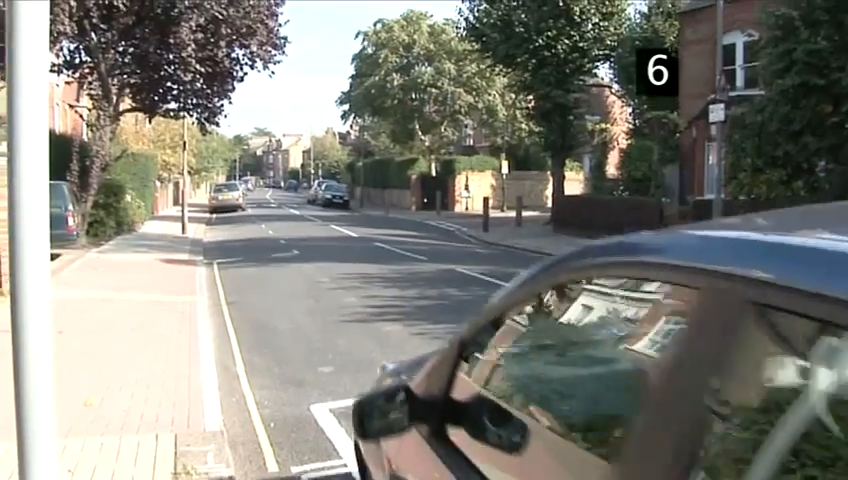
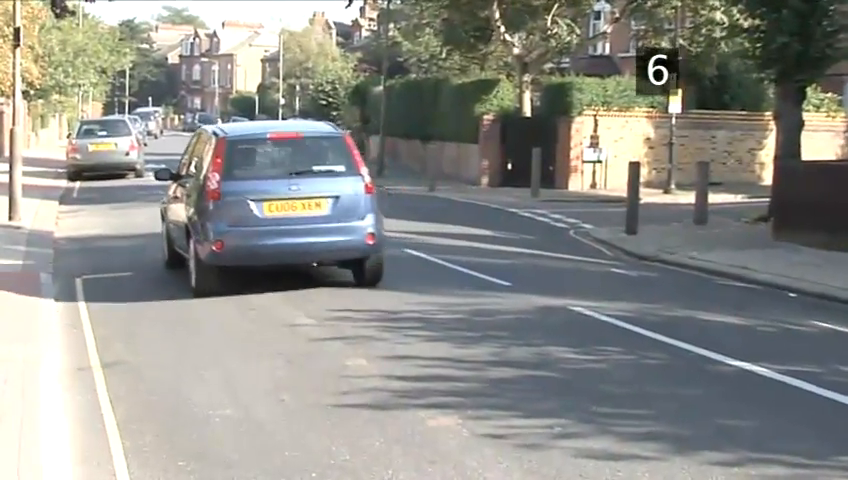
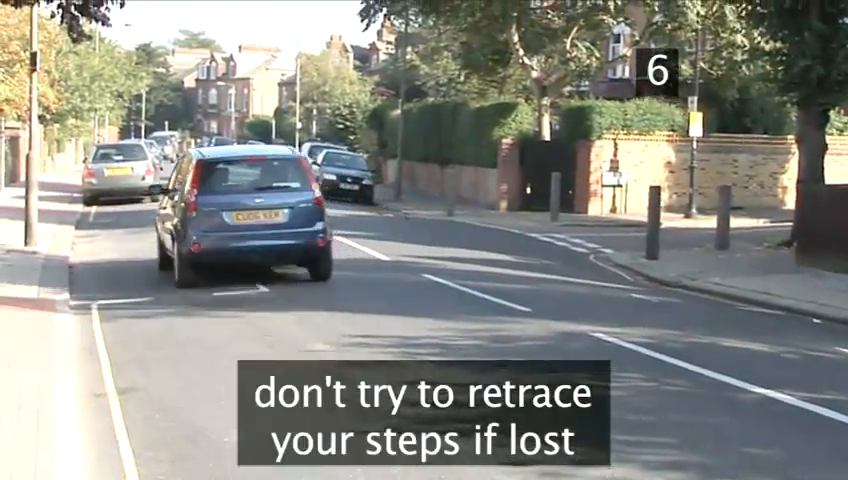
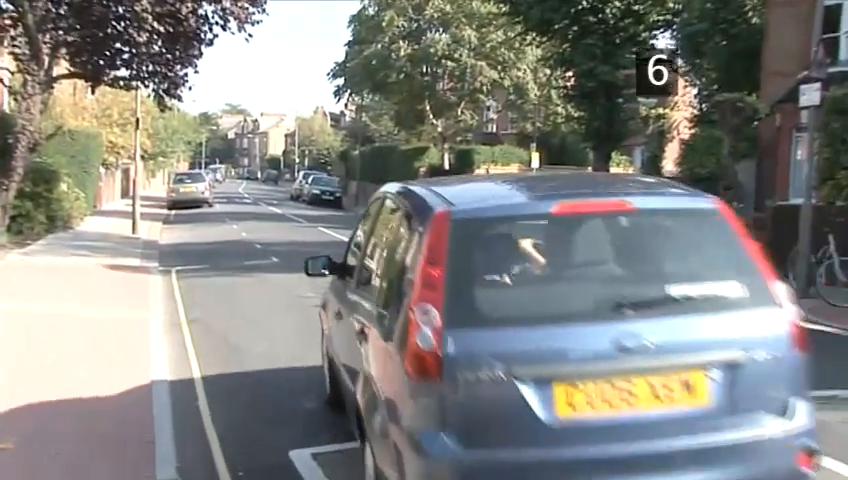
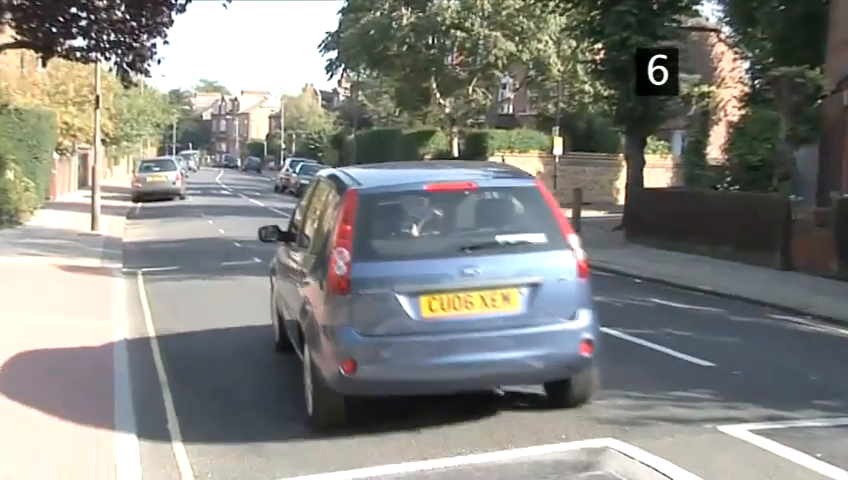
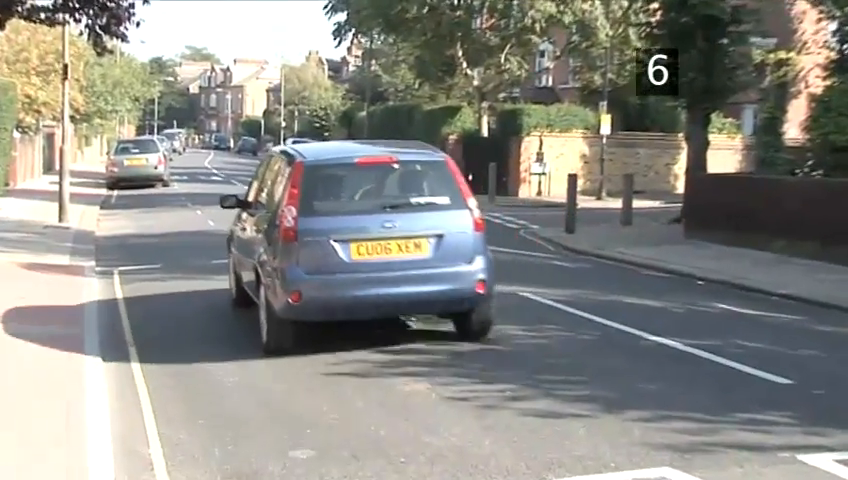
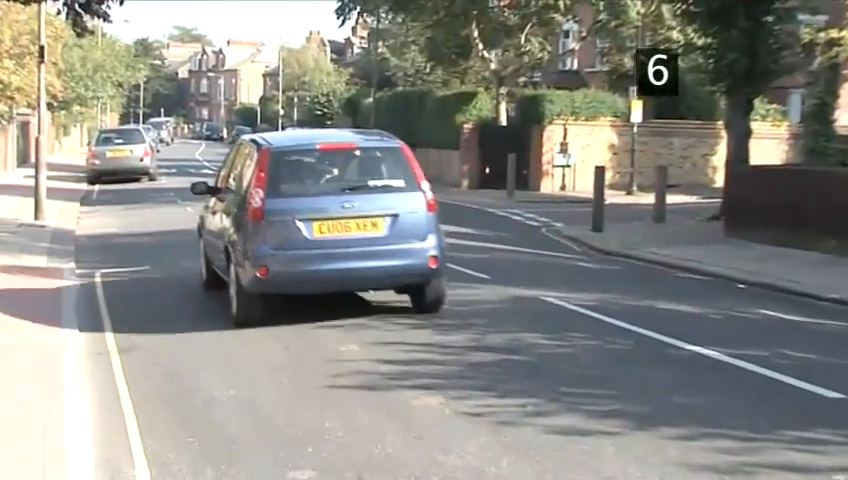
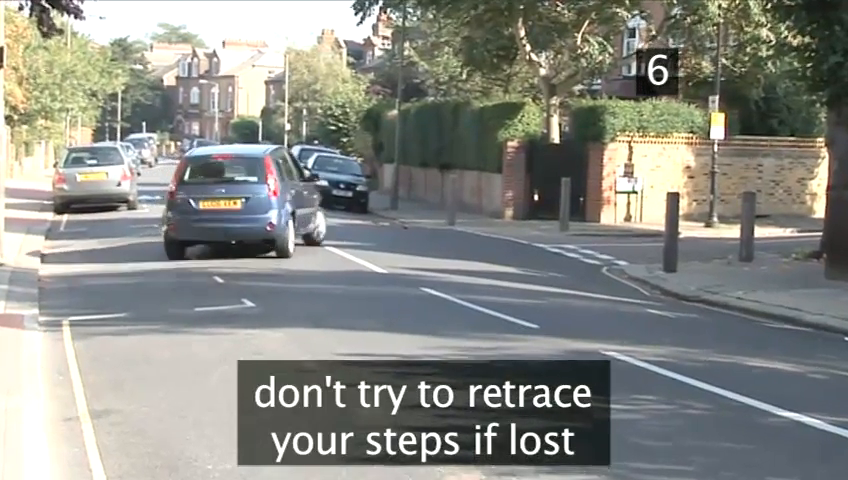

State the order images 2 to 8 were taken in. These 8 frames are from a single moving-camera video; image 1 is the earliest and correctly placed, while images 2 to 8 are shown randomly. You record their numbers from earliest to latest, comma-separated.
4, 5, 6, 7, 2, 3, 8
